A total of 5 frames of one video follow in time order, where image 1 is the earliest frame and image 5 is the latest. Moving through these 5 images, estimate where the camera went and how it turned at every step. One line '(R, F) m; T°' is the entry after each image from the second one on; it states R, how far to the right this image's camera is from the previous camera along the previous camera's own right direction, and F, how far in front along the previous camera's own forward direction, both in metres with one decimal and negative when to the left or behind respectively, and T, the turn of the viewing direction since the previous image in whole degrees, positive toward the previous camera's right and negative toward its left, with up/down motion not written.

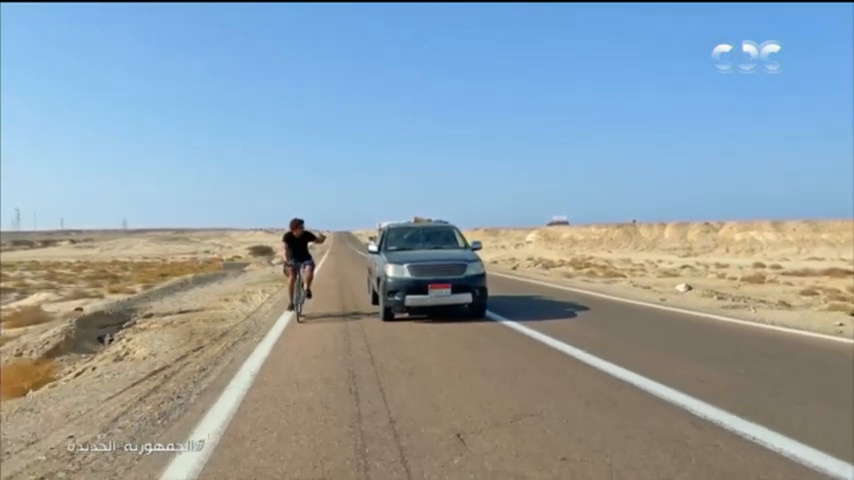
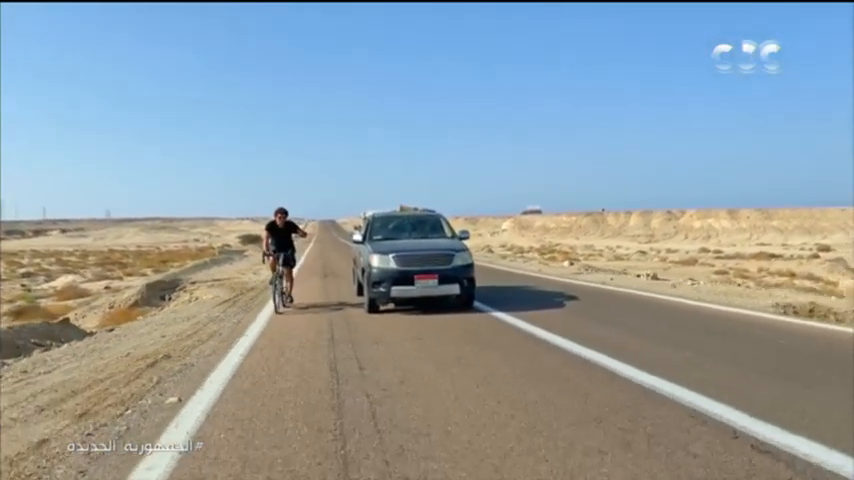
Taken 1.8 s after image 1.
(+0.5, -4.3) m; +1°
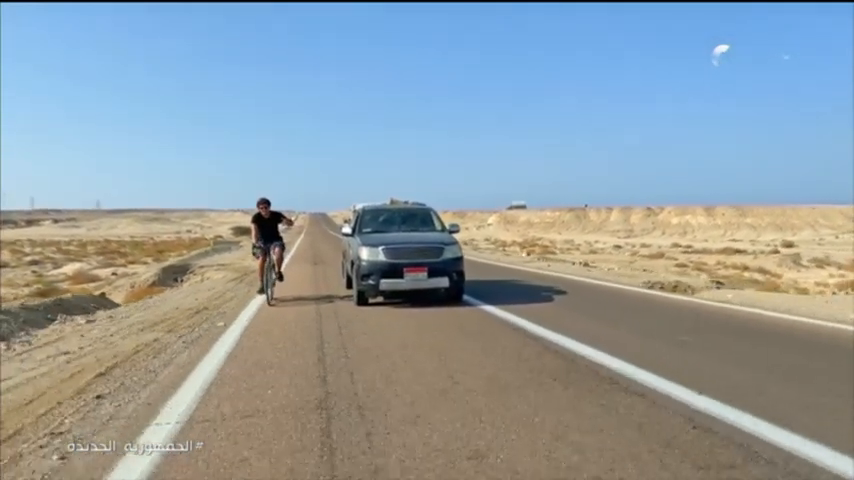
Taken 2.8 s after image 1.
(+0.3, -2.3) m; +1°
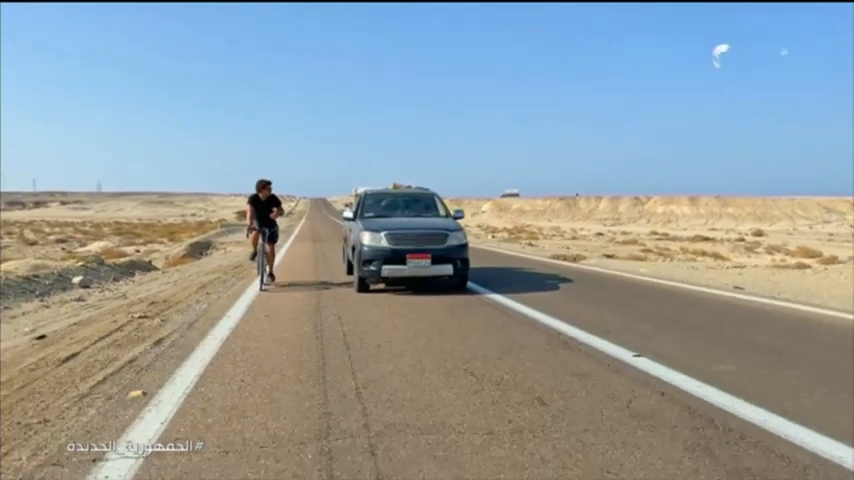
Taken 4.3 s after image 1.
(+0.5, -3.4) m; 0°
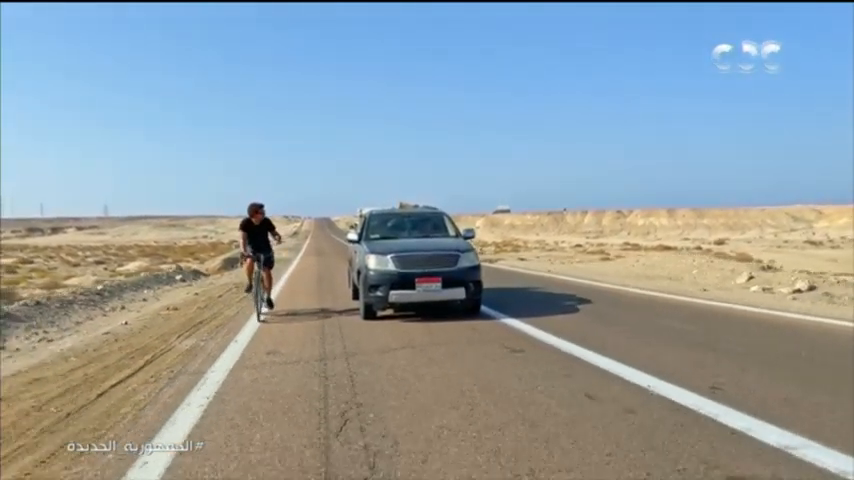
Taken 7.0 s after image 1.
(+0.8, -5.6) m; 0°
